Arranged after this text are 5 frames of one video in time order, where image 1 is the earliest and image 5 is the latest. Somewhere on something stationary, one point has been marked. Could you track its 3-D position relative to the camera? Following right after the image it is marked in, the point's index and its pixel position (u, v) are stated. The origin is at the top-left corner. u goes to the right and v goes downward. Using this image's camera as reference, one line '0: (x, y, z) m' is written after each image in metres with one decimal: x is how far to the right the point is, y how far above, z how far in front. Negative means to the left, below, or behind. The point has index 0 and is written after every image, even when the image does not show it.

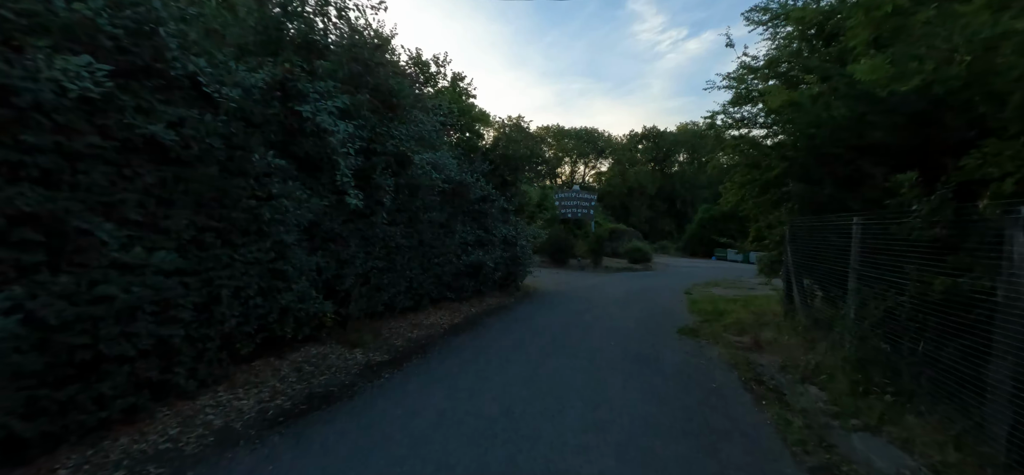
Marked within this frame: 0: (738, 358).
0: (+3.6, -2.0, +7.3) m
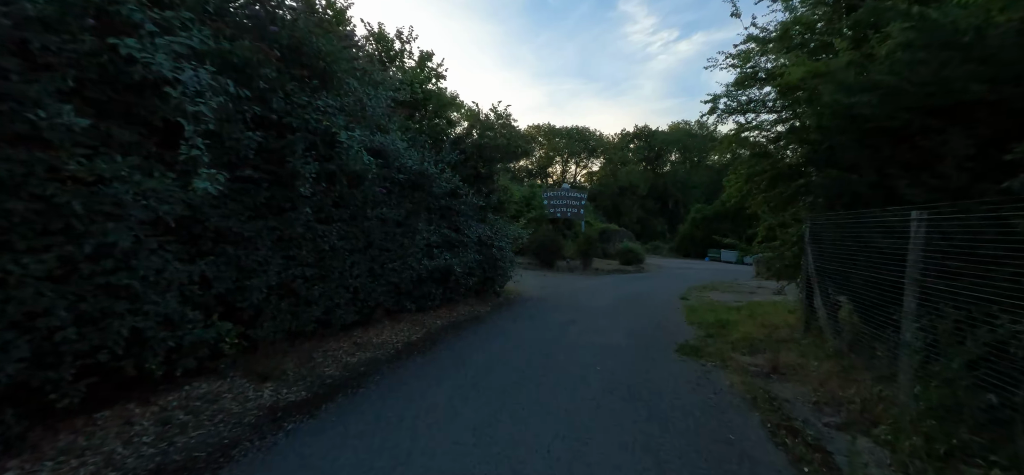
0: (+3.1, -2.0, +5.7) m
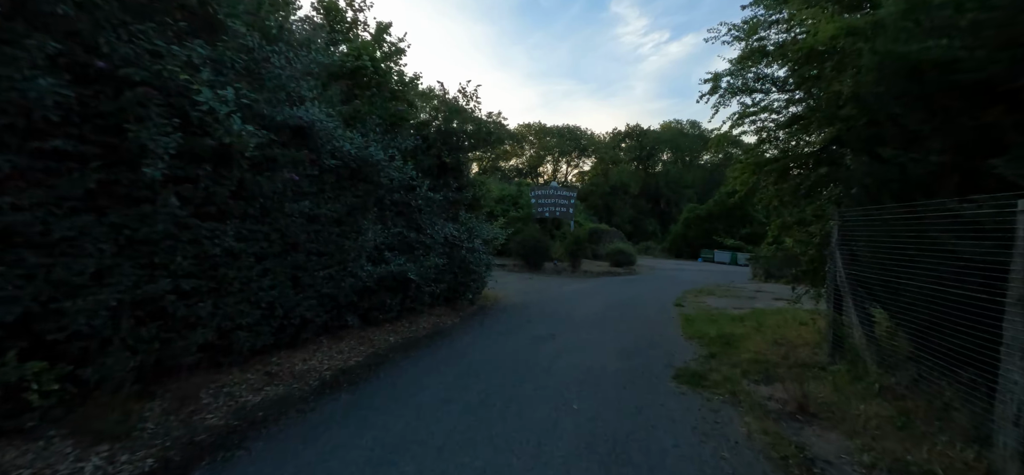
0: (+2.6, -2.0, +4.2) m
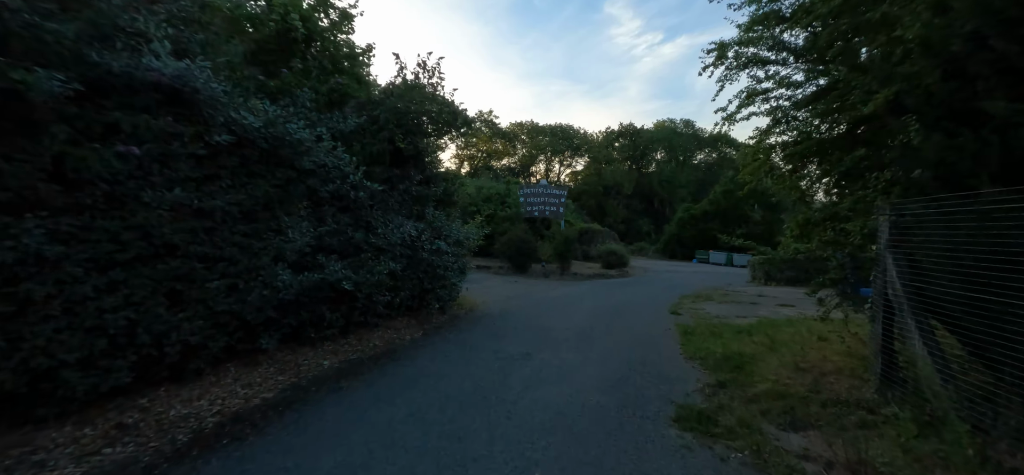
0: (+2.1, -2.0, +2.7) m
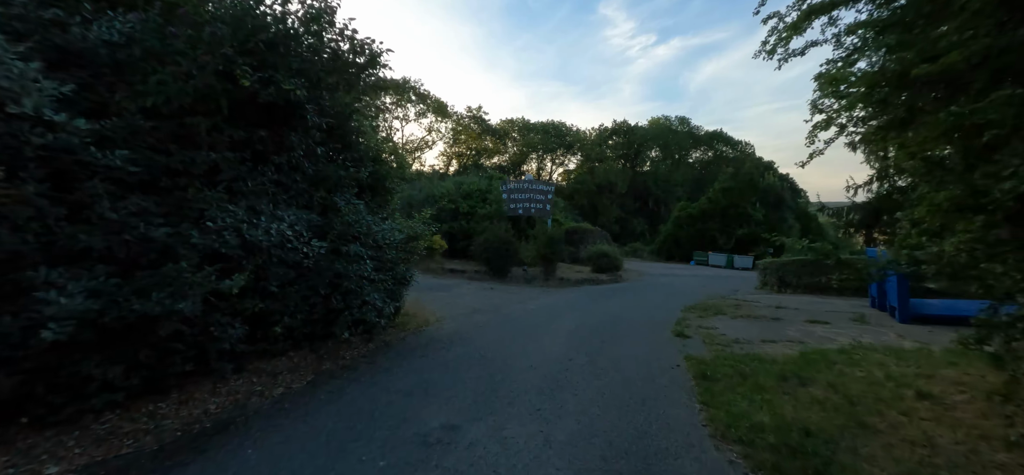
0: (+1.2, -1.9, -0.5) m
